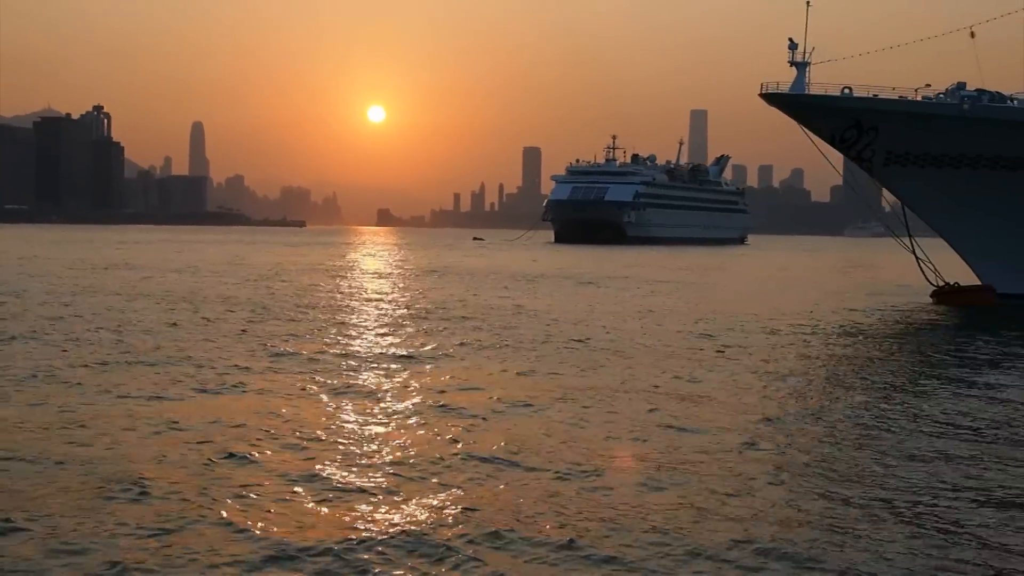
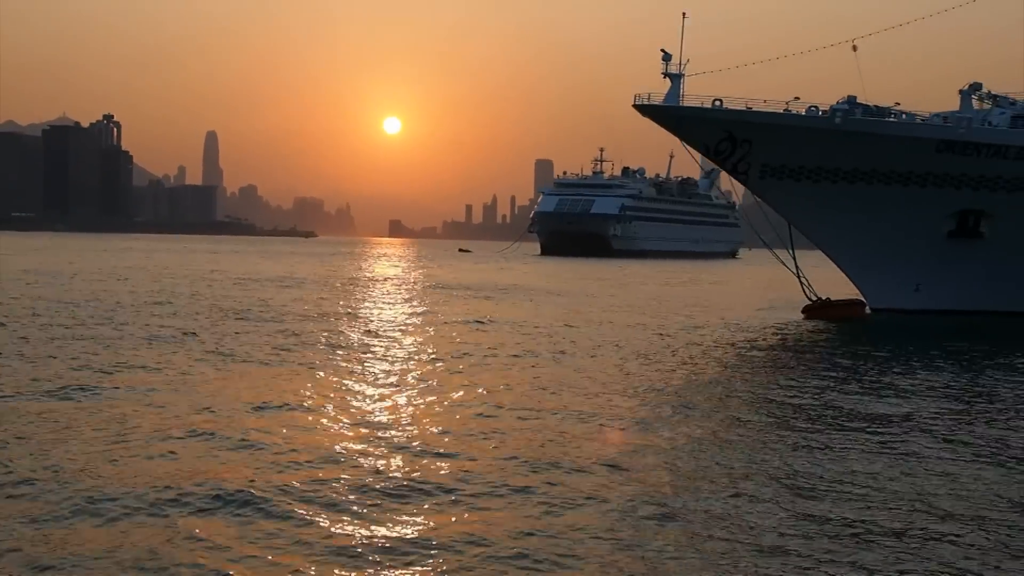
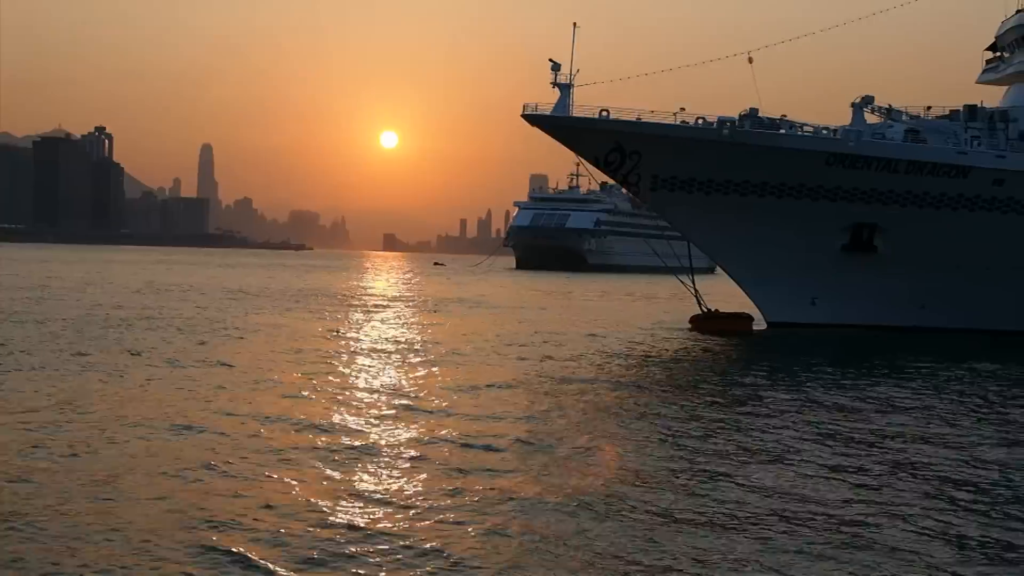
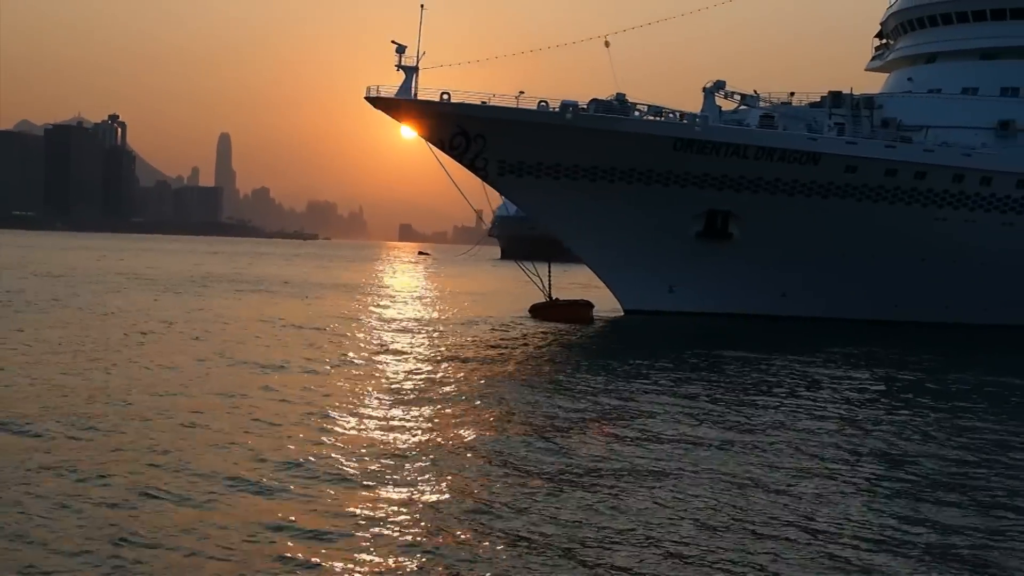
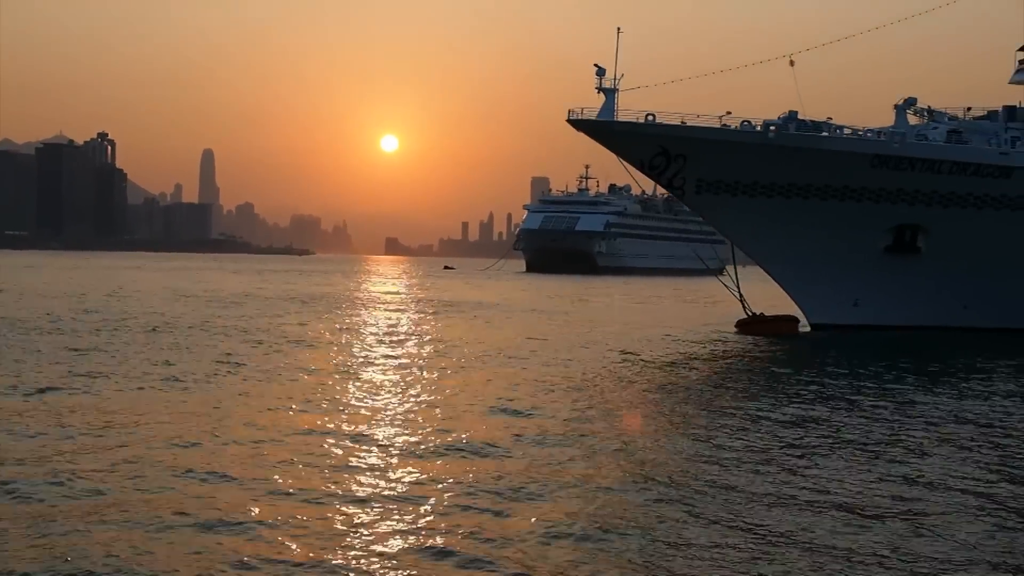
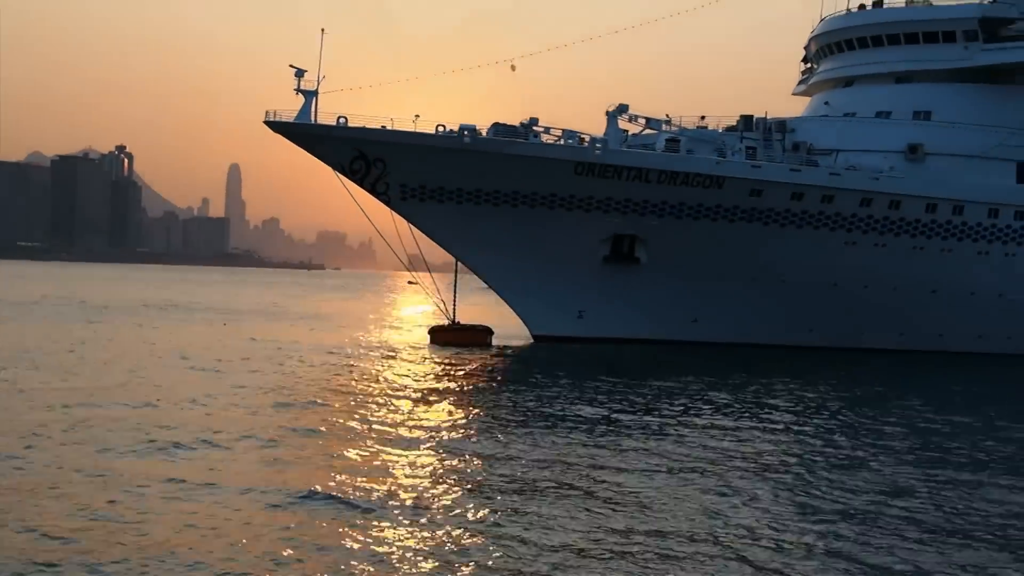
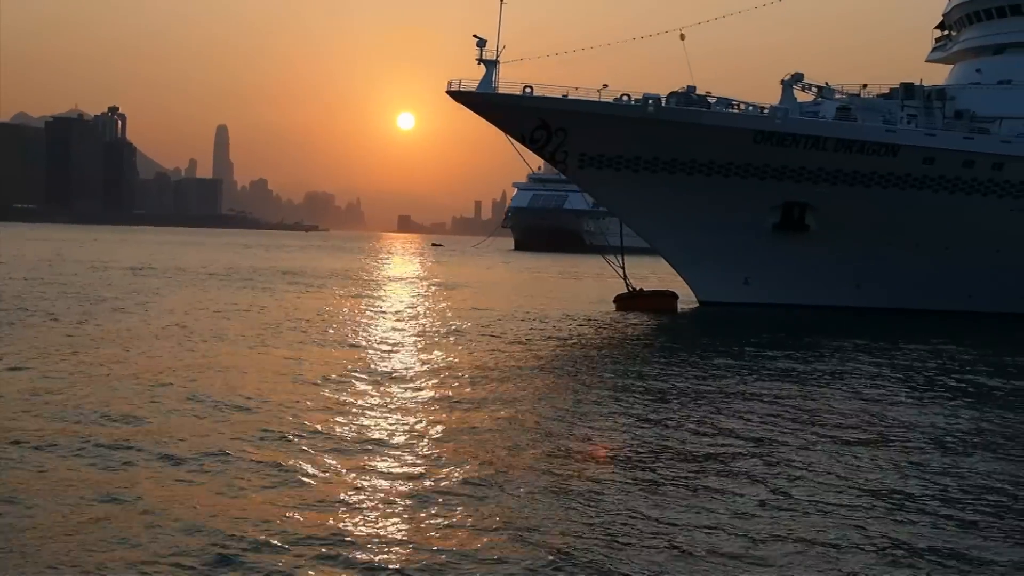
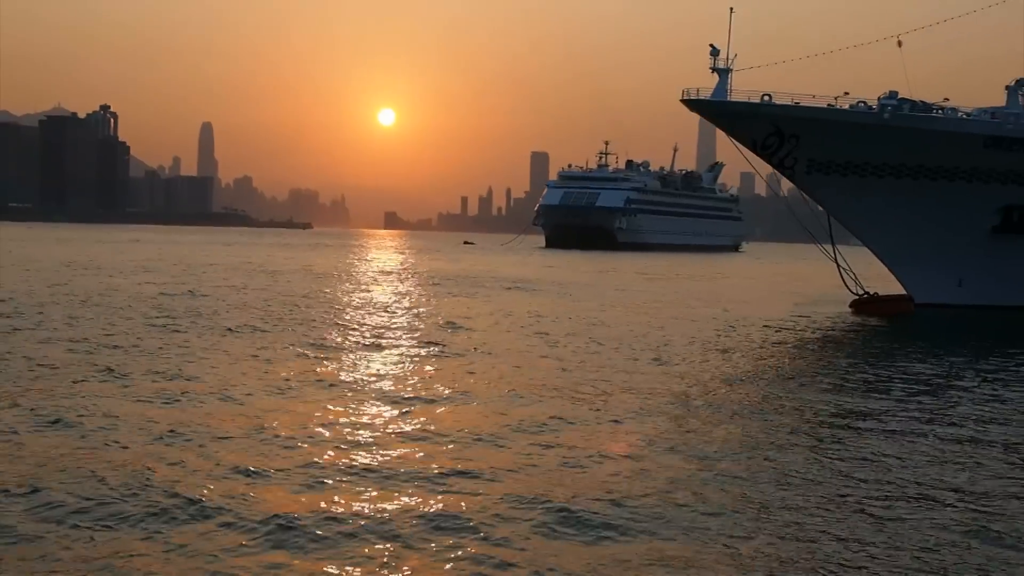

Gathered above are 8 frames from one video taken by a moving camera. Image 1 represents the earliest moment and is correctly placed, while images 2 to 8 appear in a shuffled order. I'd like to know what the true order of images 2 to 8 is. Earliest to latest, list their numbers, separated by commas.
8, 2, 5, 3, 7, 4, 6
